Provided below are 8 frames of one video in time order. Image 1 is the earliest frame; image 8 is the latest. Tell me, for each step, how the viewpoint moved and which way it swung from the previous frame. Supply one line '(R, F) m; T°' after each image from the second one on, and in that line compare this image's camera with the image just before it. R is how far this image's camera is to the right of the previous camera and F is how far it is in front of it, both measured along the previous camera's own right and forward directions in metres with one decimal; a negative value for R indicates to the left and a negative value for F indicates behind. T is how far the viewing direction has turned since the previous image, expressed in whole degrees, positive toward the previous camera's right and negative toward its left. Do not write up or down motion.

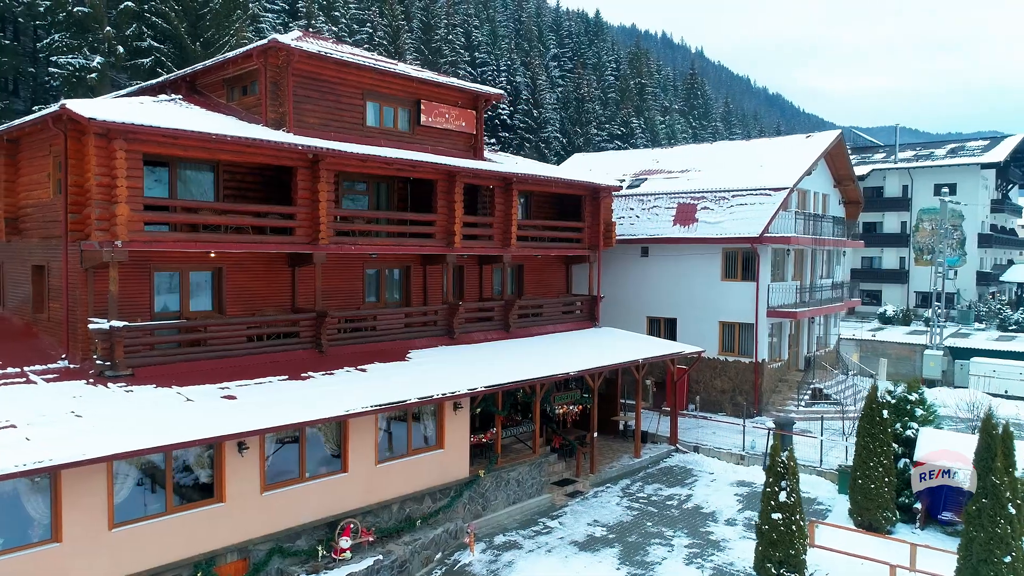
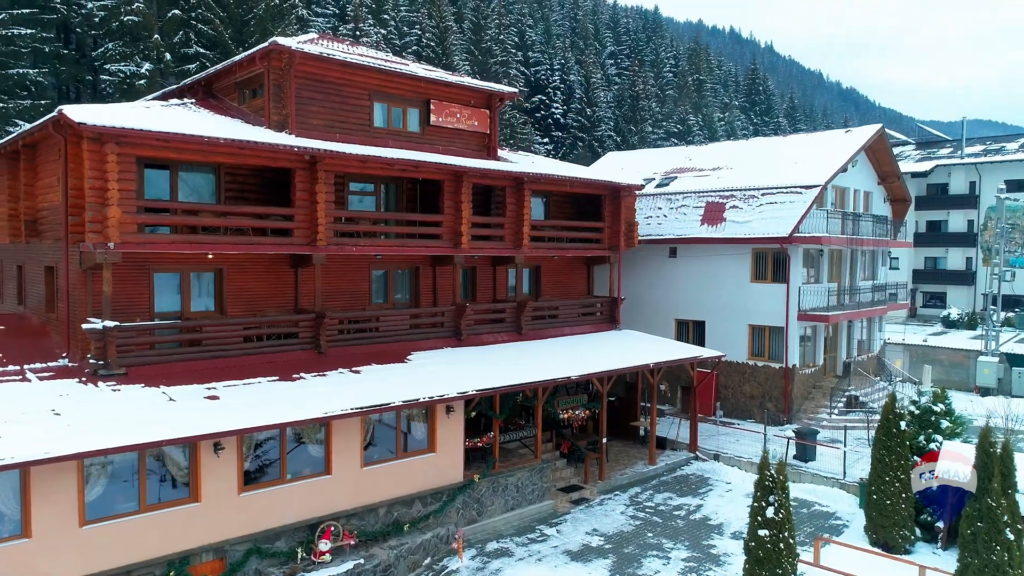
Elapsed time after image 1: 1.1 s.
(+1.2, +0.3) m; -5°
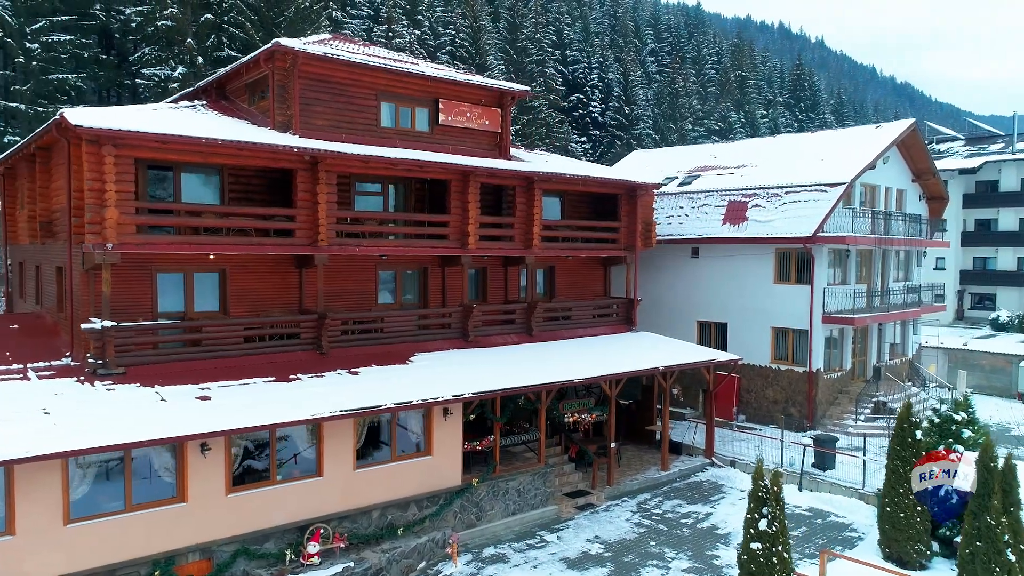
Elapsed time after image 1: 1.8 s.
(+0.8, +0.3) m; -3°
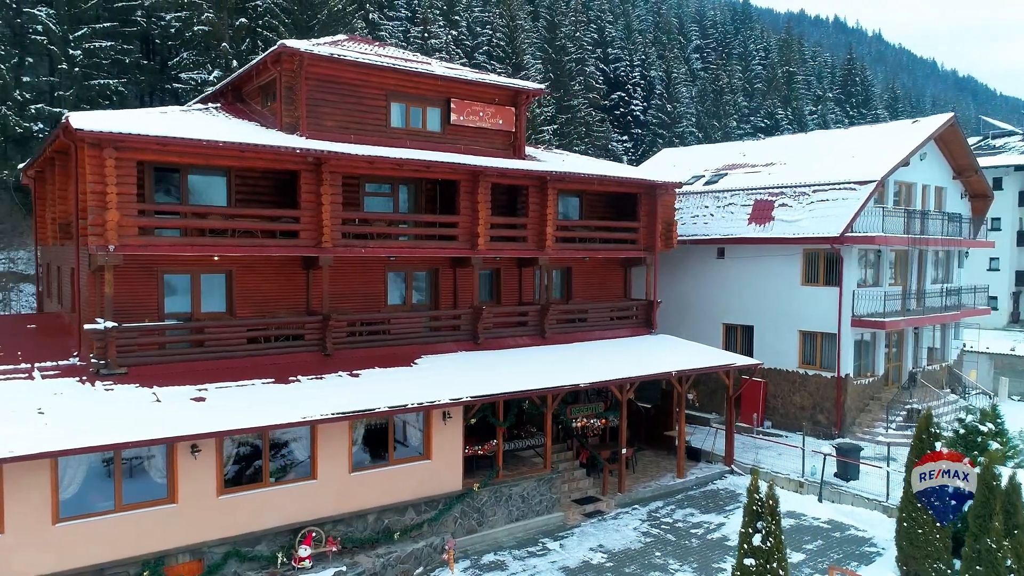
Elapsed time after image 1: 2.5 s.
(+0.8, +0.3) m; -3°
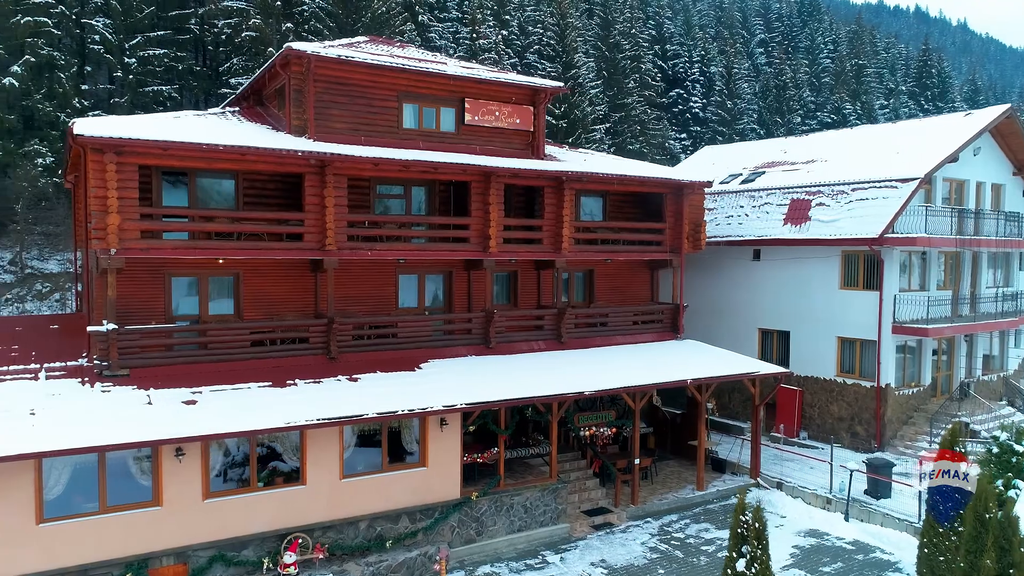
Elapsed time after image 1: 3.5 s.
(+1.1, +0.4) m; -5°
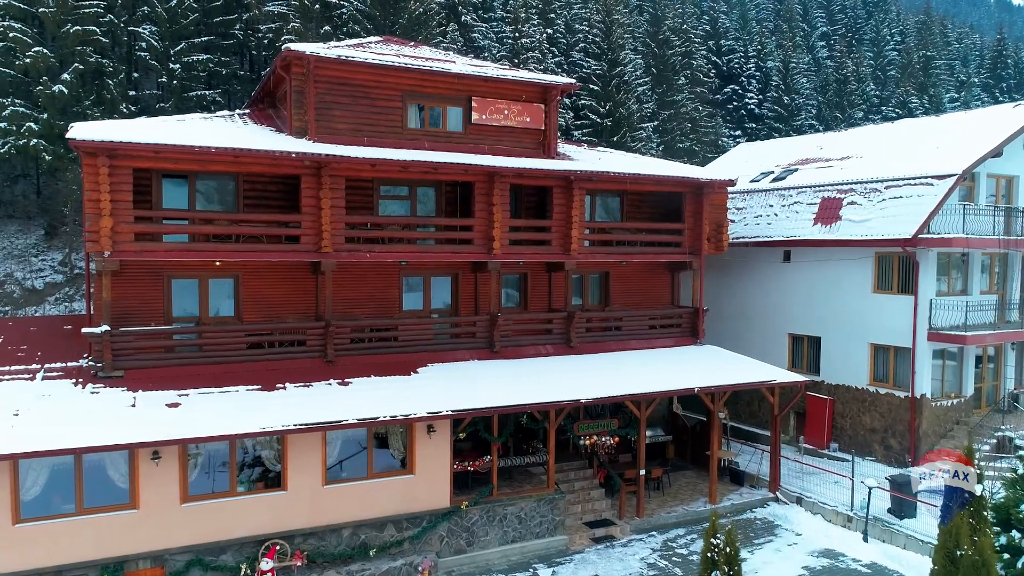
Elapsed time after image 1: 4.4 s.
(+1.1, +0.5) m; -4°
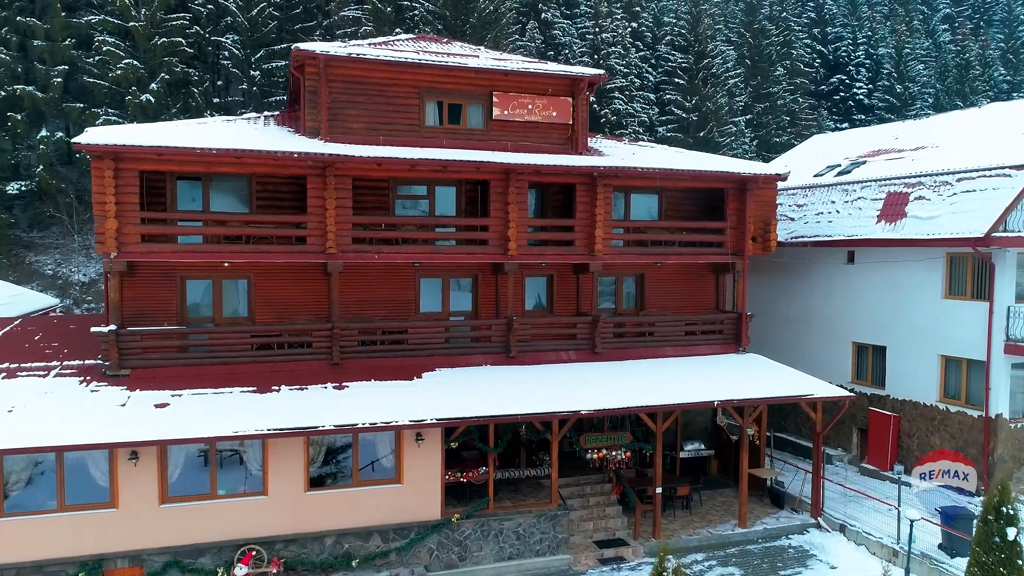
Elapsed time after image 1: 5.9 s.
(+1.8, +0.8) m; -8°
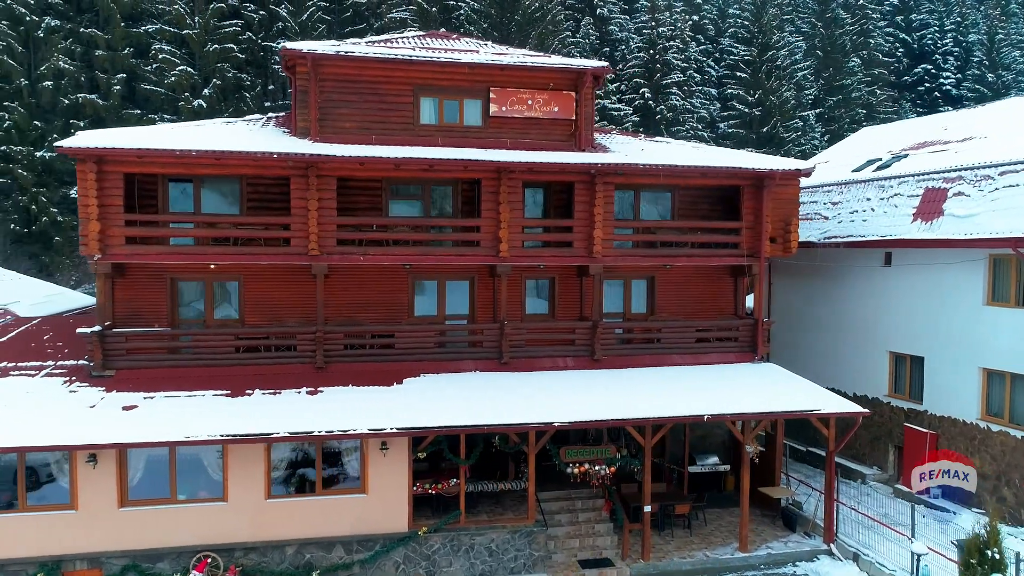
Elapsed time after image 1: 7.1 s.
(+1.7, +0.7) m; -5°
